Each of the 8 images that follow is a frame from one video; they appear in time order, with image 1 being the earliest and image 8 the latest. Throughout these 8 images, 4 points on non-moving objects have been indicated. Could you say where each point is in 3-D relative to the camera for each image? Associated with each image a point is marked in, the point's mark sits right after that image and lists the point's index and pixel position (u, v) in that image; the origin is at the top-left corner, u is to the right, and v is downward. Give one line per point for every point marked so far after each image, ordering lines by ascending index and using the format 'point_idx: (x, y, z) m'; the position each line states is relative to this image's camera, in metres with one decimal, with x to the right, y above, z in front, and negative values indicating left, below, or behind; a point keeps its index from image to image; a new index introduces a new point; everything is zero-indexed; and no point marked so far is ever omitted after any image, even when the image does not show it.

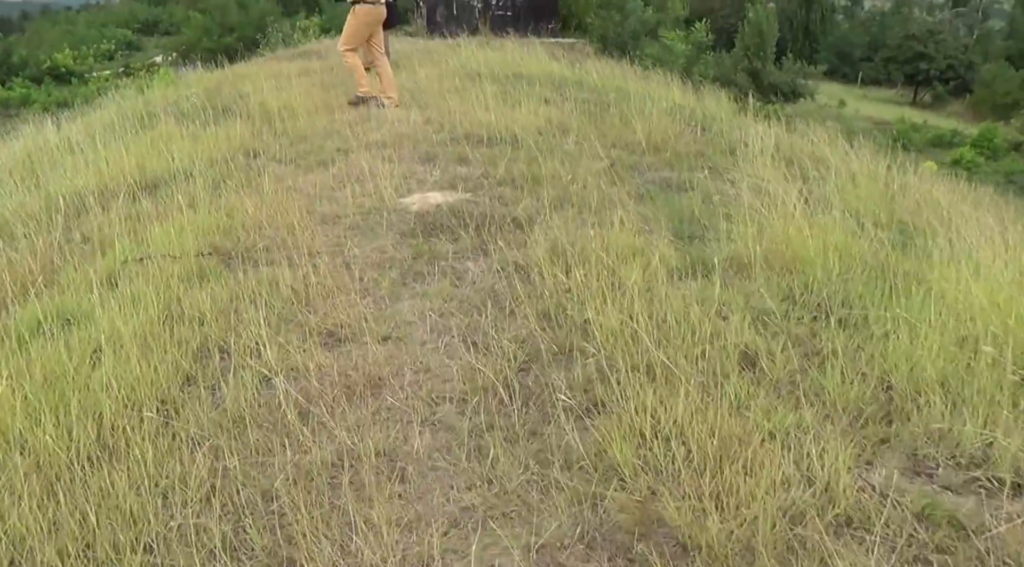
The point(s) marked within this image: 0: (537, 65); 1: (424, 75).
0: (+0.3, +2.5, +8.5) m
1: (-0.9, +2.2, +8.0) m
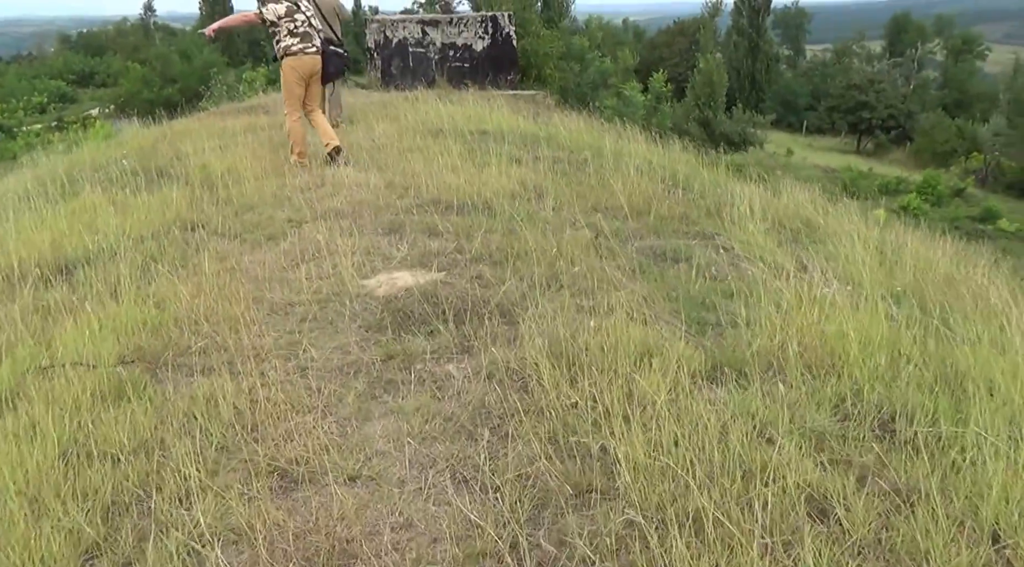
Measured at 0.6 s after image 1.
0: (-0.1, +1.8, +8.2) m
1: (-1.3, +1.5, +7.6) m
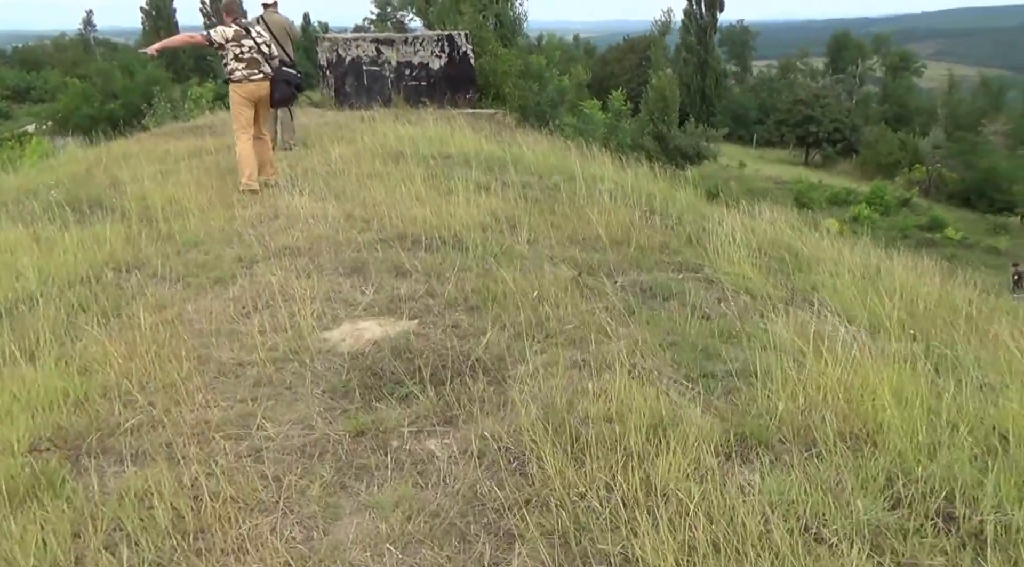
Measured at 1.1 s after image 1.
0: (-0.5, +1.5, +7.8) m
1: (-1.7, +1.2, +7.1) m
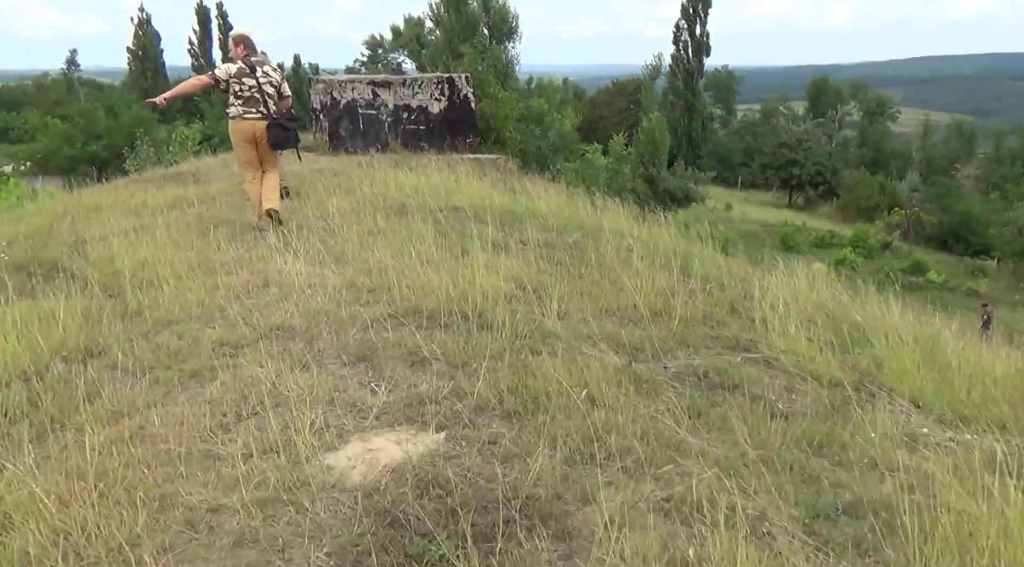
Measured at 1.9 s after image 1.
0: (-0.4, +0.9, +7.2) m
1: (-1.6, +0.7, +6.5) m
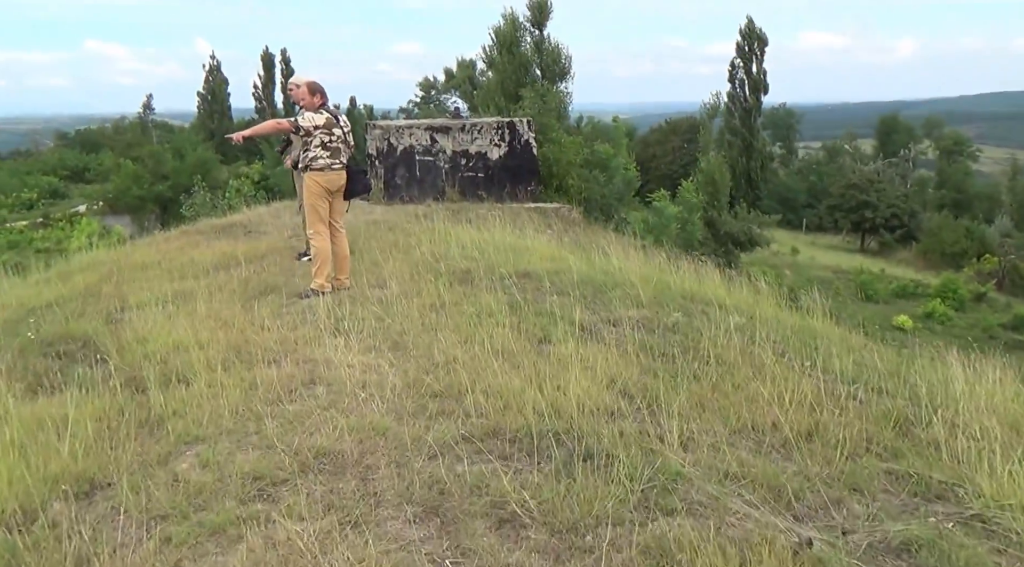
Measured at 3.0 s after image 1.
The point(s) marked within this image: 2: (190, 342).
0: (+0.3, +0.2, +6.4) m
1: (-0.9, +0.1, +5.7) m
2: (-1.9, -0.3, +4.2) m
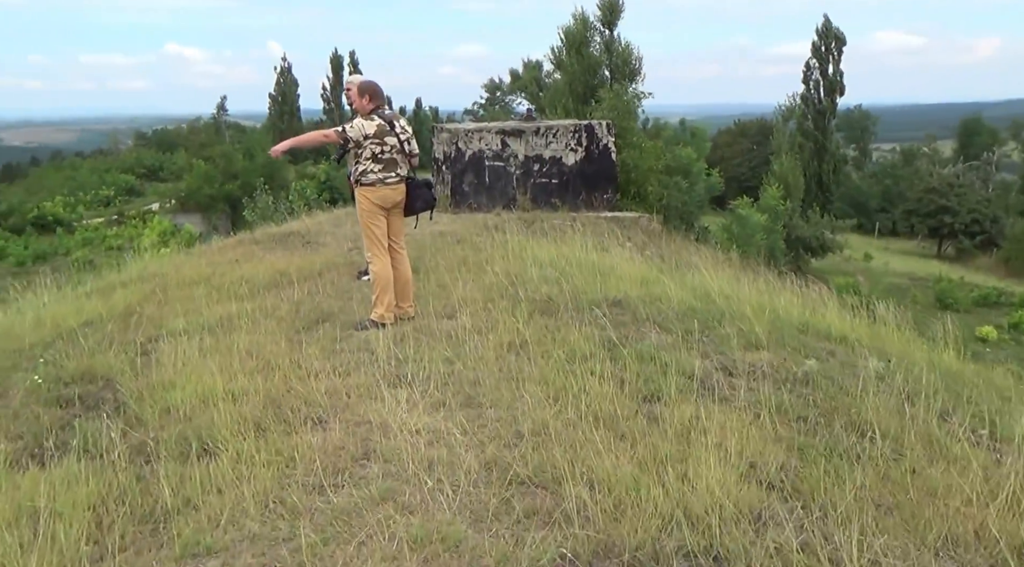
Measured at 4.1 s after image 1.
0: (+0.9, 0.0, +5.5) m
1: (-0.3, -0.1, +5.0) m
2: (-1.4, -0.5, +3.5) m
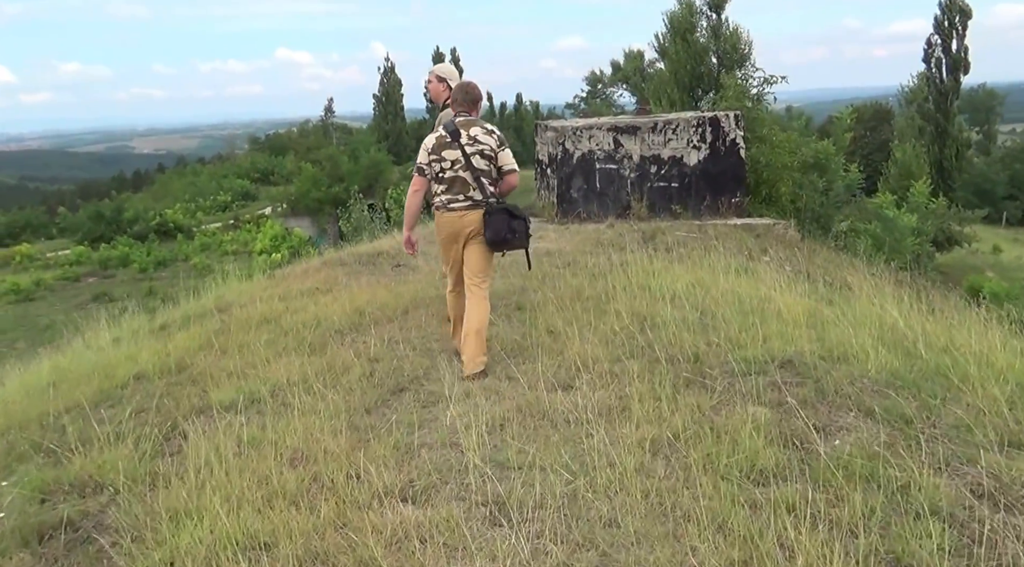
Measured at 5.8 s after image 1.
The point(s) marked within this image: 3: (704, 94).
0: (+1.6, -0.2, +4.2) m
1: (+0.3, -0.4, +3.8) m
2: (-0.9, -0.8, +2.5) m
3: (+3.2, +3.1, +12.1) m
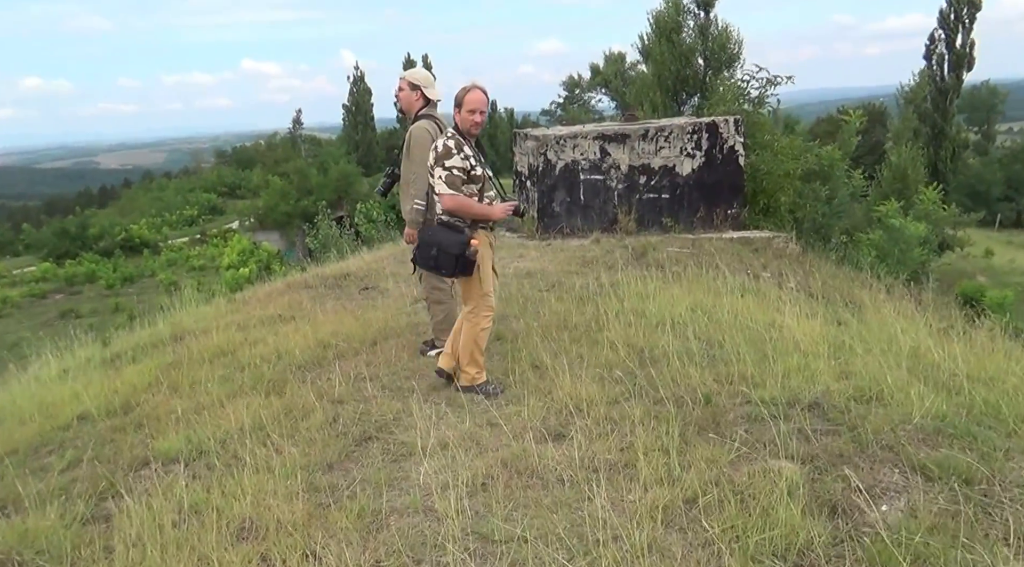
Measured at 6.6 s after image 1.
0: (+1.6, -0.4, +3.7) m
1: (+0.3, -0.5, +3.3) m
2: (-0.9, -0.9, +2.0) m
3: (+2.8, +2.9, +11.8) m
